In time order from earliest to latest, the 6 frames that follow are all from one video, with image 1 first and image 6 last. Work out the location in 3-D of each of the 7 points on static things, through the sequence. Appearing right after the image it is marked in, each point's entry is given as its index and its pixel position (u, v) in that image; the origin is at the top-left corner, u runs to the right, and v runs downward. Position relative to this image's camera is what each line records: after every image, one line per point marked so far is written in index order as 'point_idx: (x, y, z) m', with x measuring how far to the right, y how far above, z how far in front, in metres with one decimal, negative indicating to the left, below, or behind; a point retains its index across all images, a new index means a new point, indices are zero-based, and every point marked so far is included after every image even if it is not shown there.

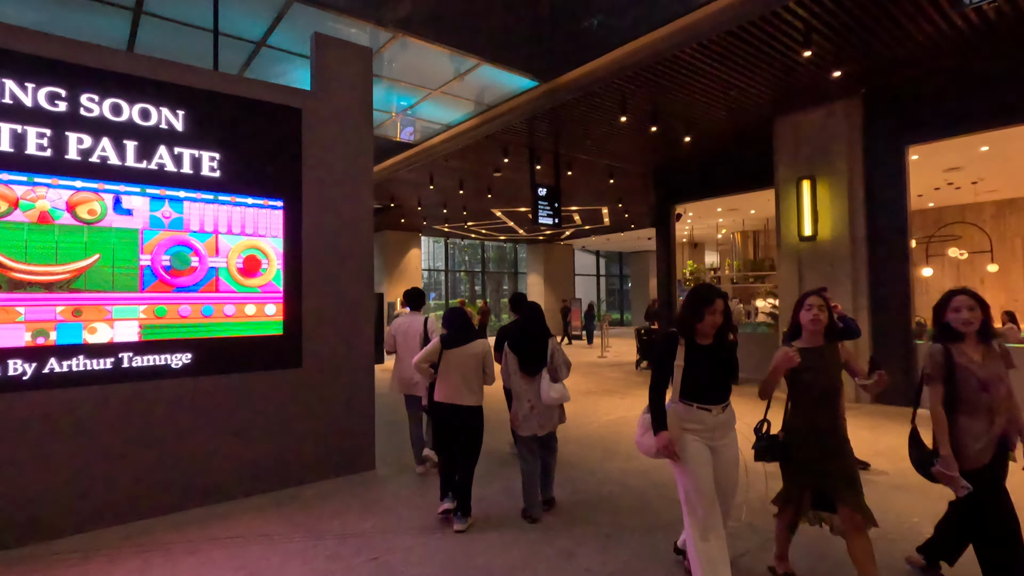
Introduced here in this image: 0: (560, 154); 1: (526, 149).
0: (+0.8, +2.3, +8.8) m
1: (+0.2, +2.3, +8.5) m
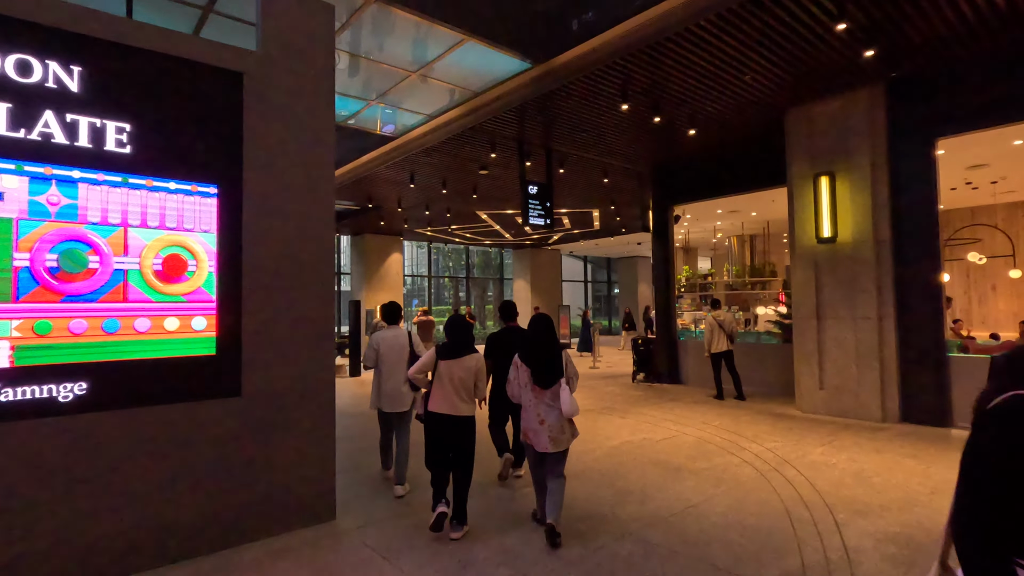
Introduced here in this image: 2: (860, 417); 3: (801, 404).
0: (+0.6, +2.2, +8.1) m
1: (0.0, +2.2, +7.8) m
2: (+4.0, -1.5, +6.0) m
3: (+3.6, -1.4, +6.6) m
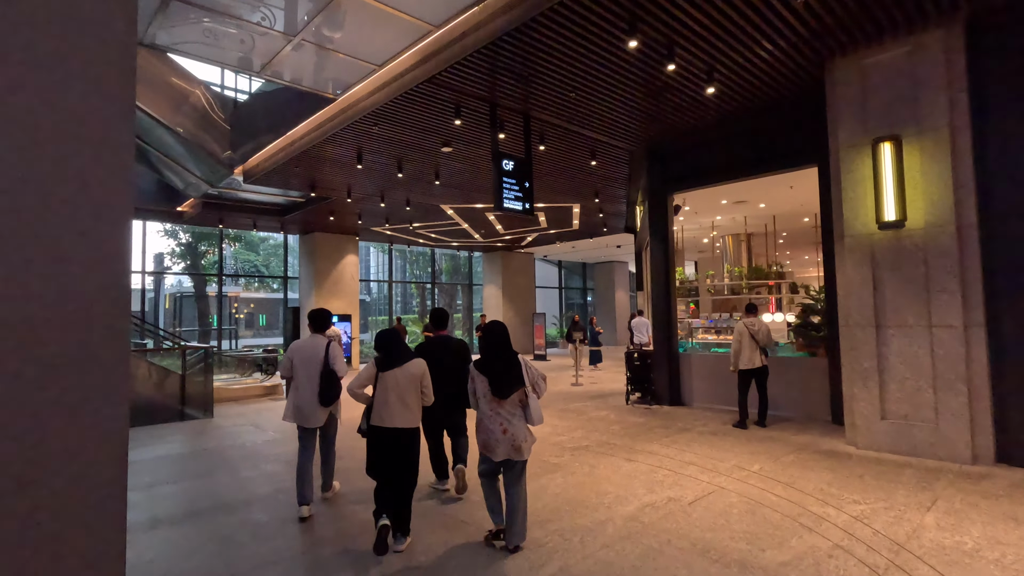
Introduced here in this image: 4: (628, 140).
0: (+0.2, +2.1, +6.5) m
1: (-0.3, +2.2, +6.2) m
2: (+3.7, -1.4, +4.6) m
3: (+3.3, -1.4, +5.1) m
4: (+1.7, +2.1, +7.6) m
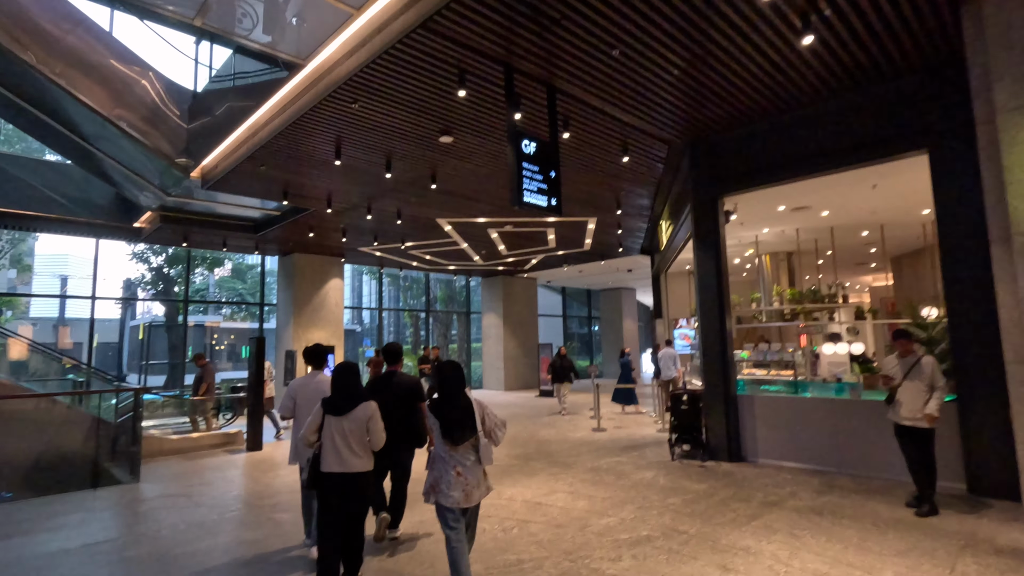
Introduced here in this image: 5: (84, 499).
0: (+0.4, +1.9, +5.0) m
1: (-0.1, +2.0, +4.7) m
2: (+3.9, -1.5, +3.0) m
3: (+3.5, -1.6, +3.5) m
4: (+1.8, +1.9, +6.1) m
5: (-4.2, -2.1, +5.3) m
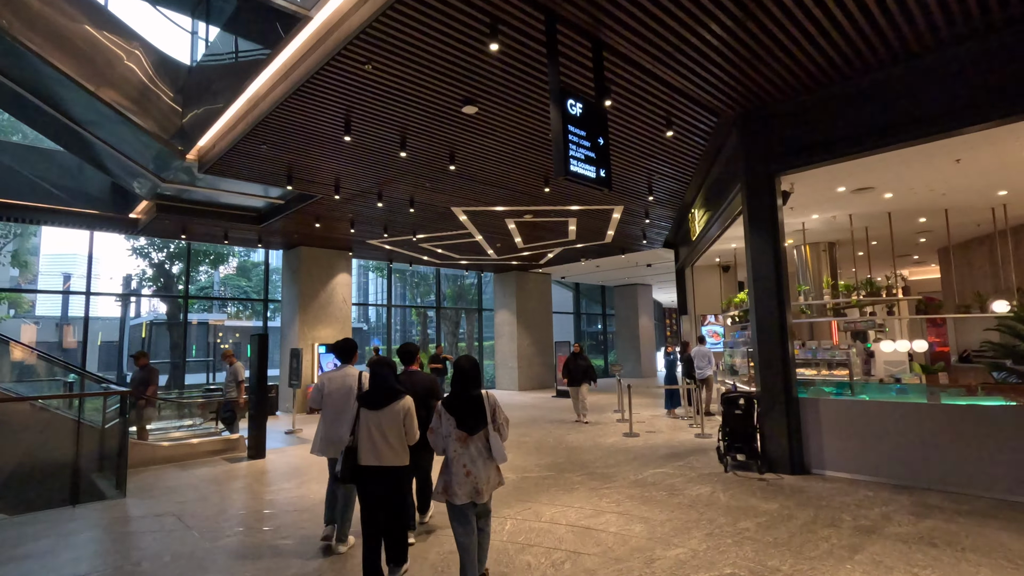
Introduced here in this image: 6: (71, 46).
0: (+0.7, +2.0, +4.3) m
1: (+0.2, +2.1, +4.0) m
2: (+4.2, -1.4, +2.2) m
3: (+3.8, -1.5, +2.8) m
4: (+2.2, +2.0, +5.4) m
5: (-3.9, -2.0, +4.6) m
6: (-5.0, +2.7, +6.0) m
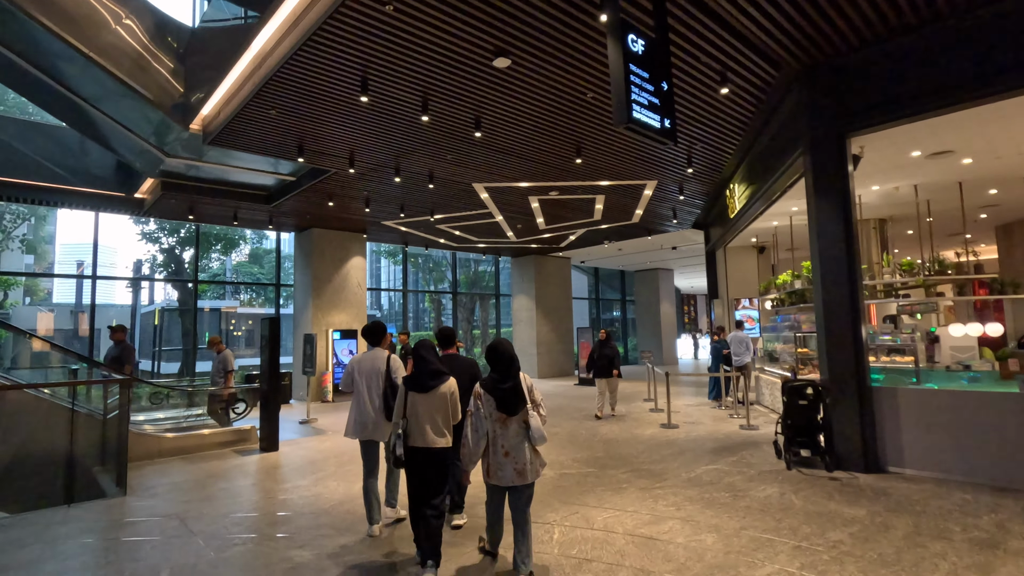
0: (+1.0, +2.2, +3.7) m
1: (+0.5, +2.2, +3.4) m
2: (+4.5, -1.3, +1.6) m
3: (+4.1, -1.3, +2.1) m
4: (+2.5, +2.2, +4.7) m
5: (-3.6, -1.8, +4.2) m
6: (-4.6, +2.9, +5.4) m
